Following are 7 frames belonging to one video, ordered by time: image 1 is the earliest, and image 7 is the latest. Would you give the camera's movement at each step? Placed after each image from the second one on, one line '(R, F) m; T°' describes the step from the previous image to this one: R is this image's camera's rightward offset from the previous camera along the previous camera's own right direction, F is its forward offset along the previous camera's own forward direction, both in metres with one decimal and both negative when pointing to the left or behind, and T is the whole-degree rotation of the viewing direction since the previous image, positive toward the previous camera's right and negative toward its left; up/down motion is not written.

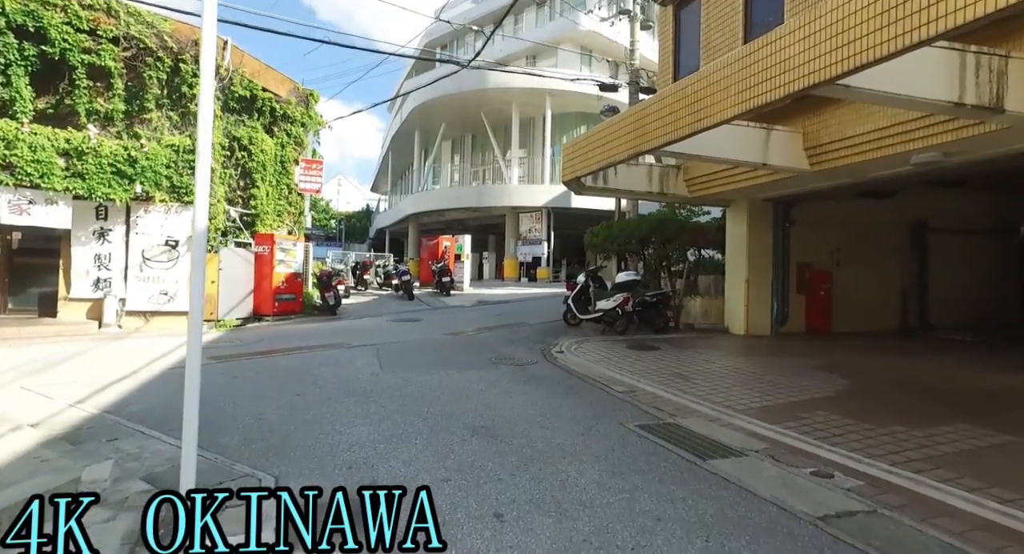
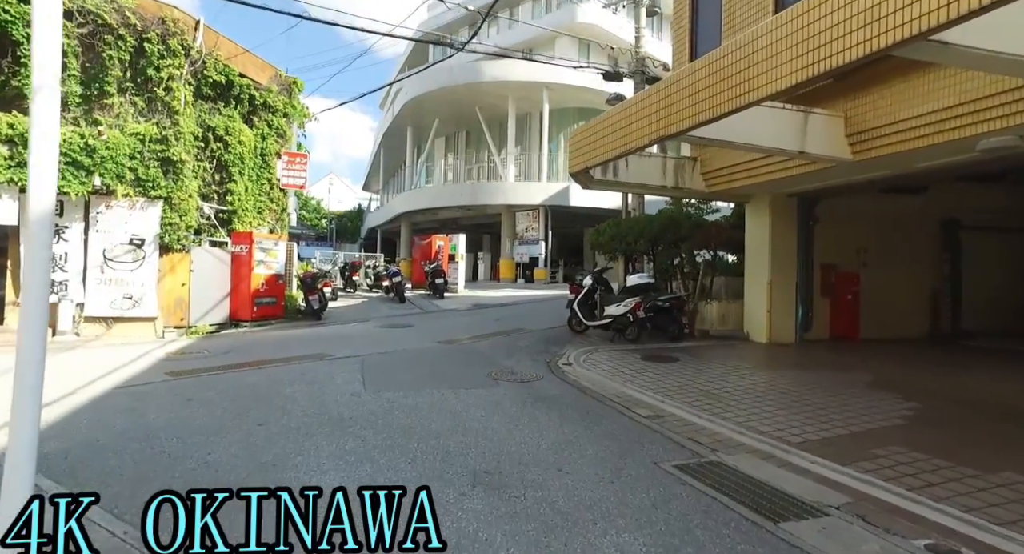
(-0.1, +1.0) m; +1°
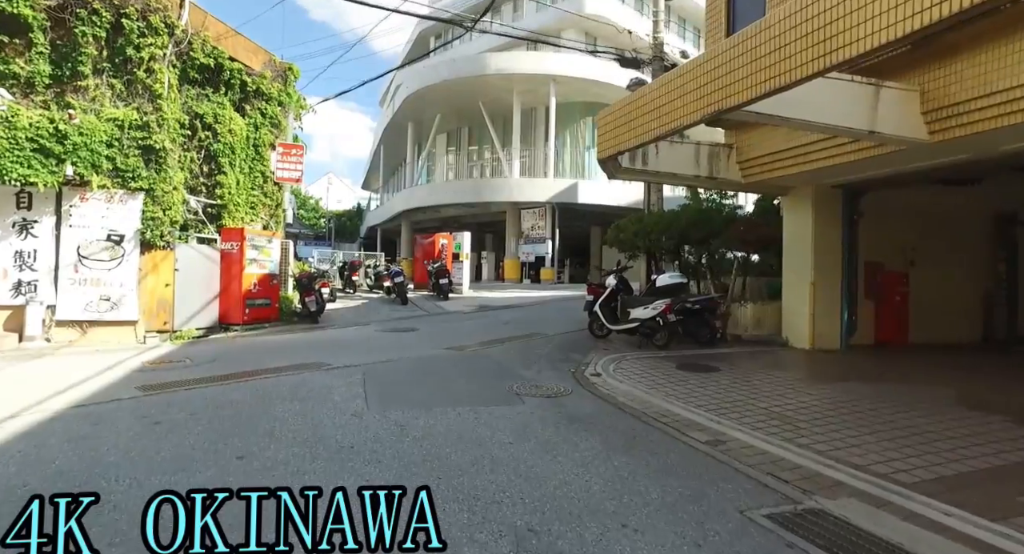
(-0.3, +0.9) m; 0°
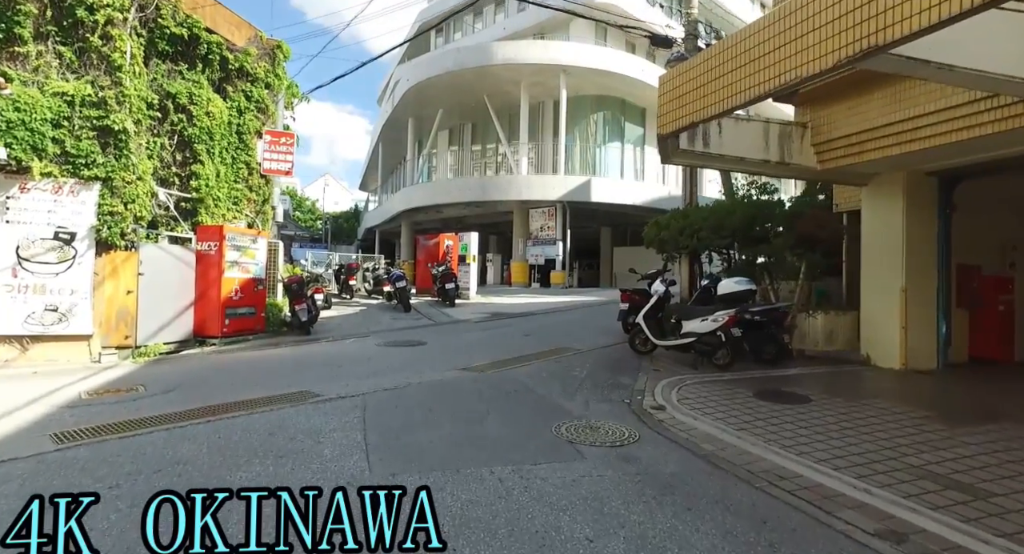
(-0.4, +1.5) m; 0°
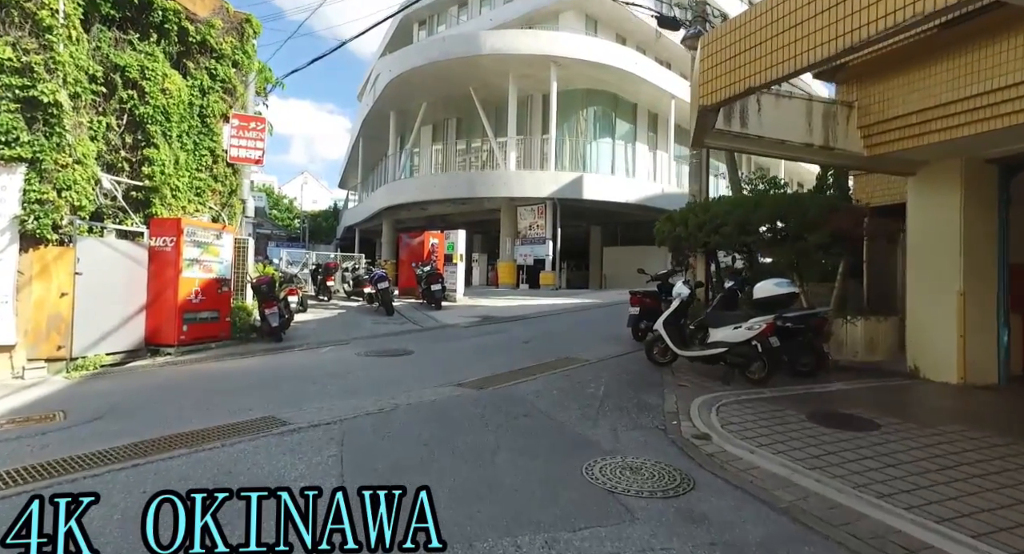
(-0.3, +1.0) m; +2°
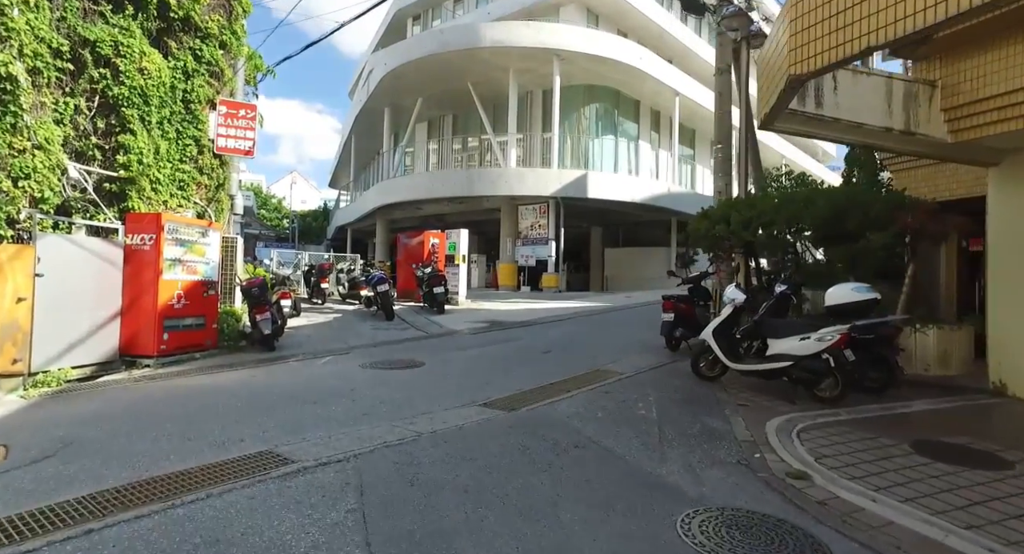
(-0.5, +0.9) m; +1°
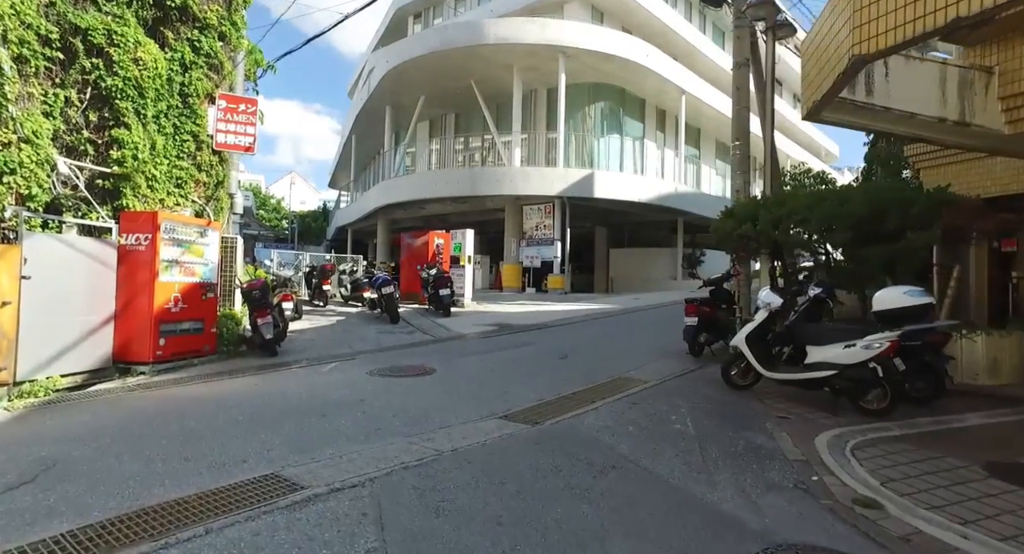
(-0.2, +0.4) m; 0°
